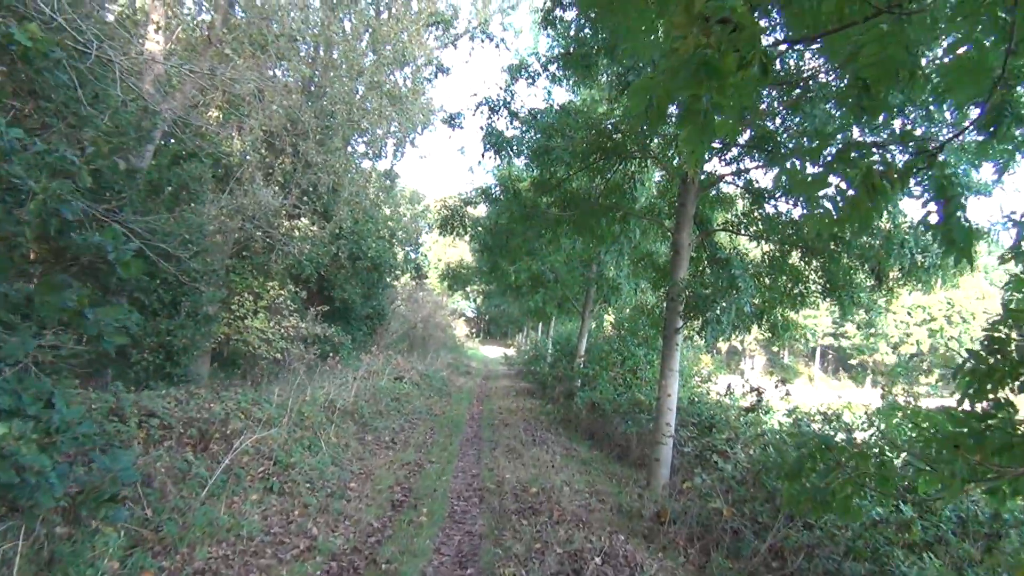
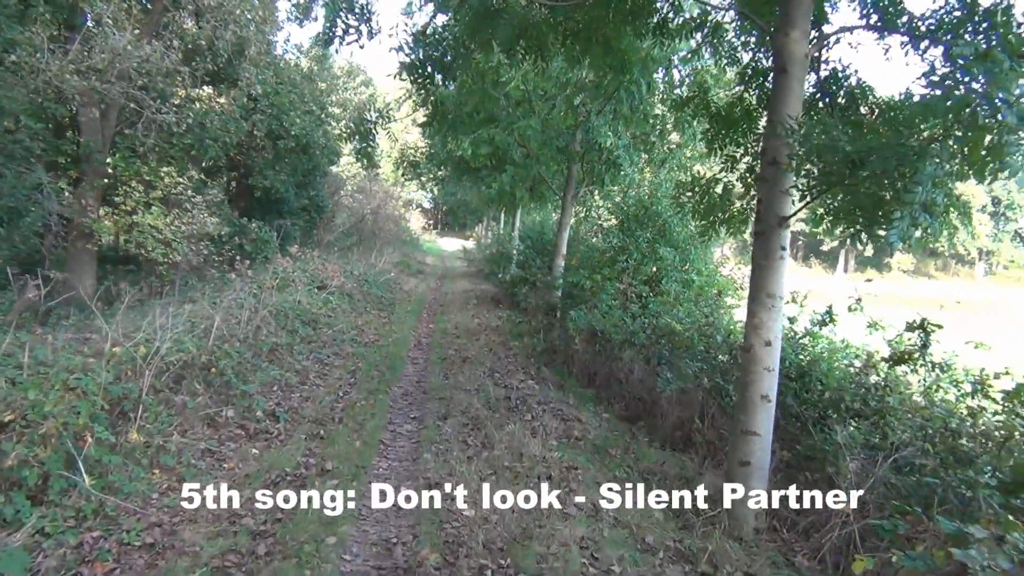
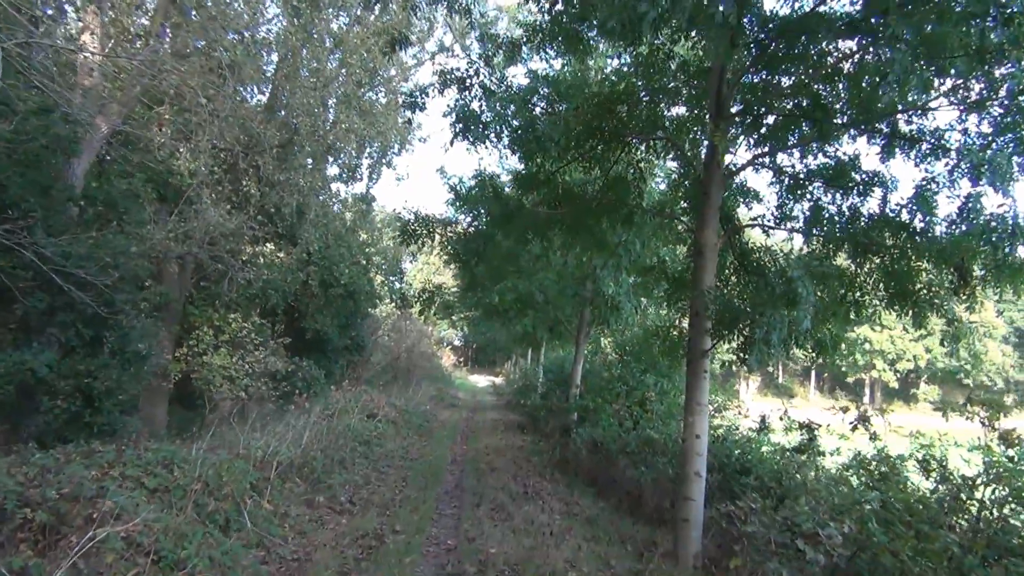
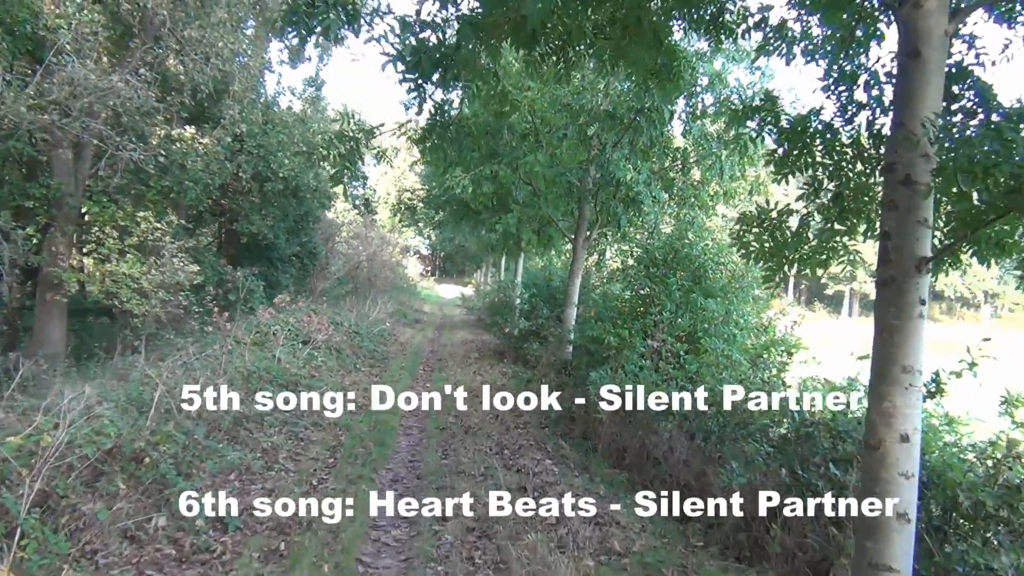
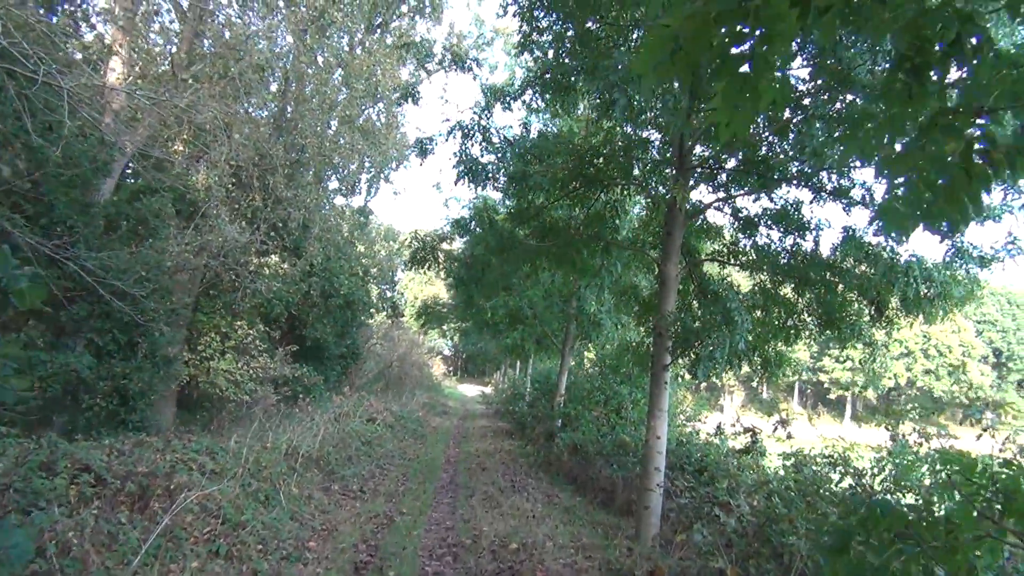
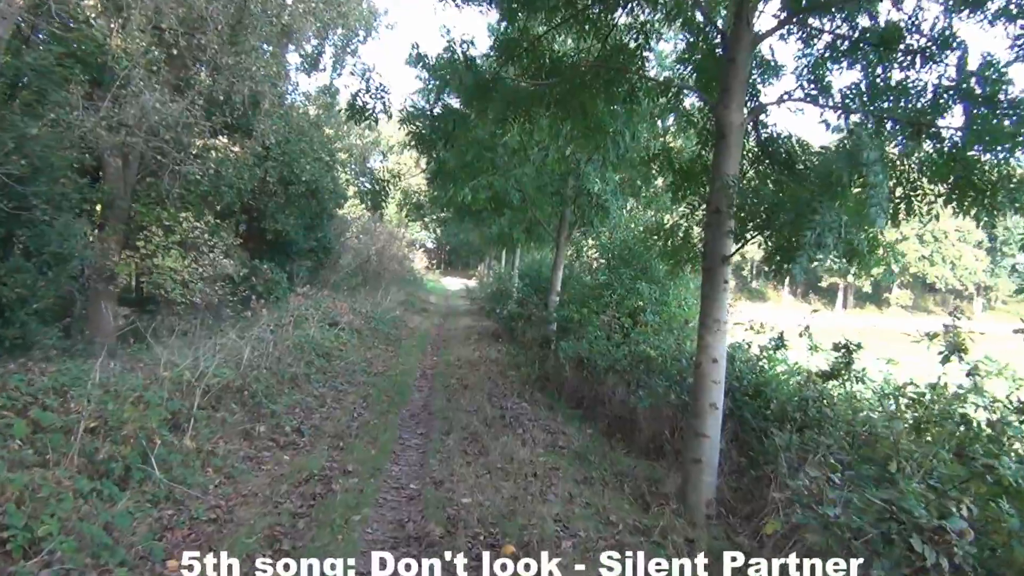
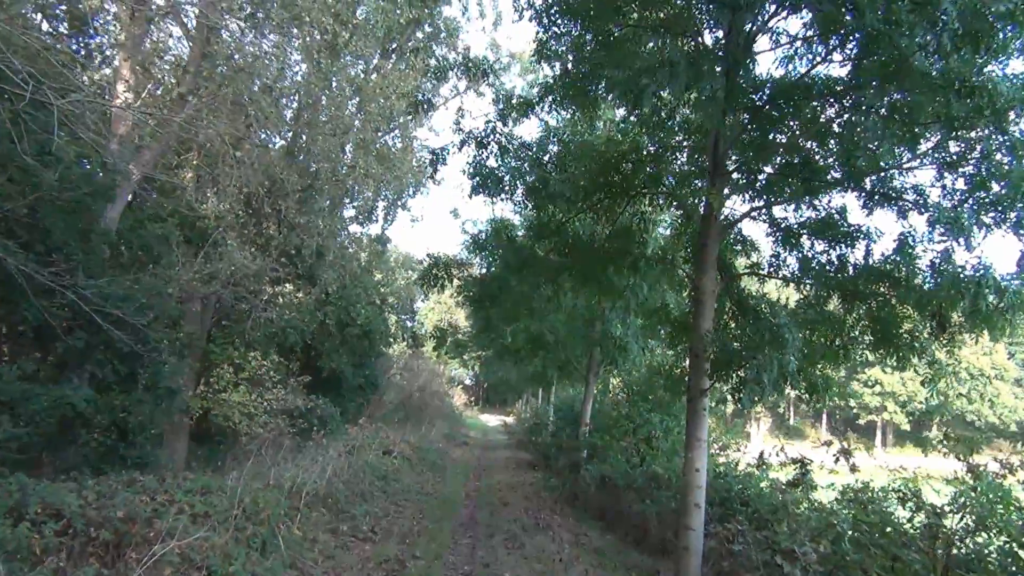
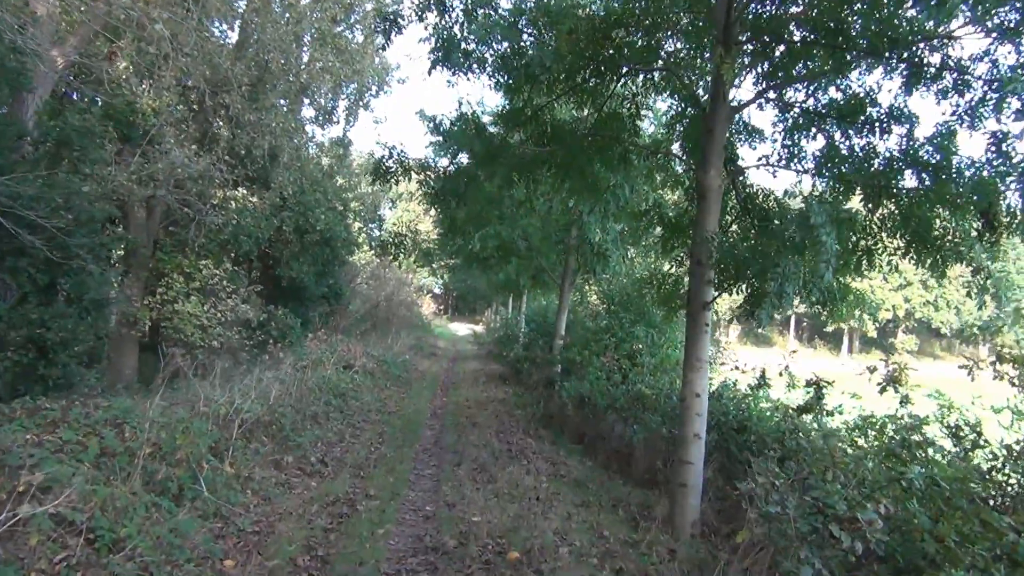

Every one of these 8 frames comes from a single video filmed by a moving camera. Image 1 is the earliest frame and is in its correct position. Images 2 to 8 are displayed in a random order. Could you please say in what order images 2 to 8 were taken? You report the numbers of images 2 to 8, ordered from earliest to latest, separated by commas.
5, 7, 3, 8, 6, 2, 4
